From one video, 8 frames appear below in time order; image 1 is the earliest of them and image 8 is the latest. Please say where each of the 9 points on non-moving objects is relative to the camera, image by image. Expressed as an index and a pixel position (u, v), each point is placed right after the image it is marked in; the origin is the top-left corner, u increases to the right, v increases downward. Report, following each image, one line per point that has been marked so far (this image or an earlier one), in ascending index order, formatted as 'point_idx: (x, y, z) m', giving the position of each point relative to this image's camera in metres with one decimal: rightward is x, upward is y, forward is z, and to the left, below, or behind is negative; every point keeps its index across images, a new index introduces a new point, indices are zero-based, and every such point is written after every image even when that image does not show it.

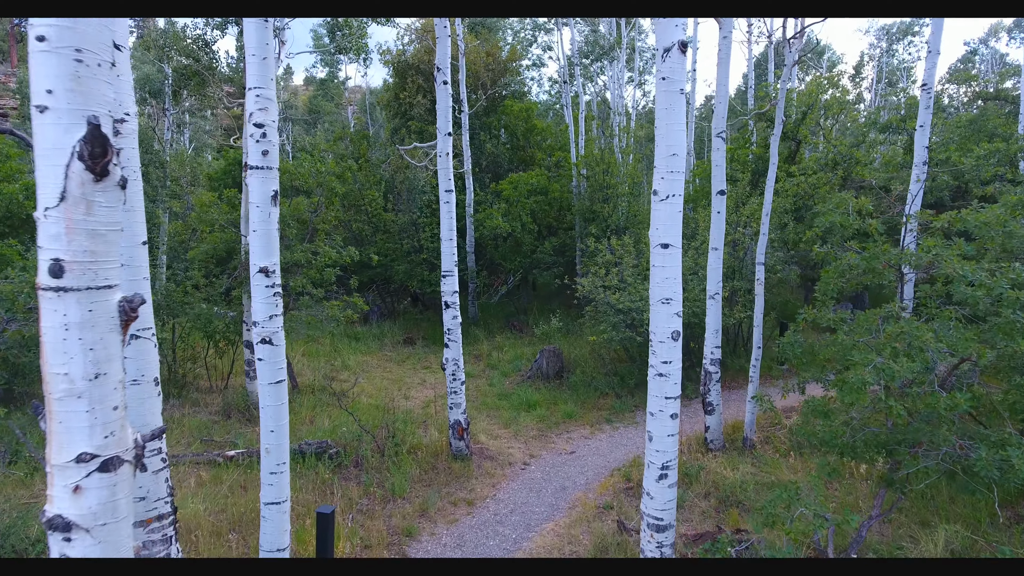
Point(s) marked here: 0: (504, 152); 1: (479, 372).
0: (-0.3, +4.2, +19.2) m
1: (-0.6, -1.6, +11.7) m
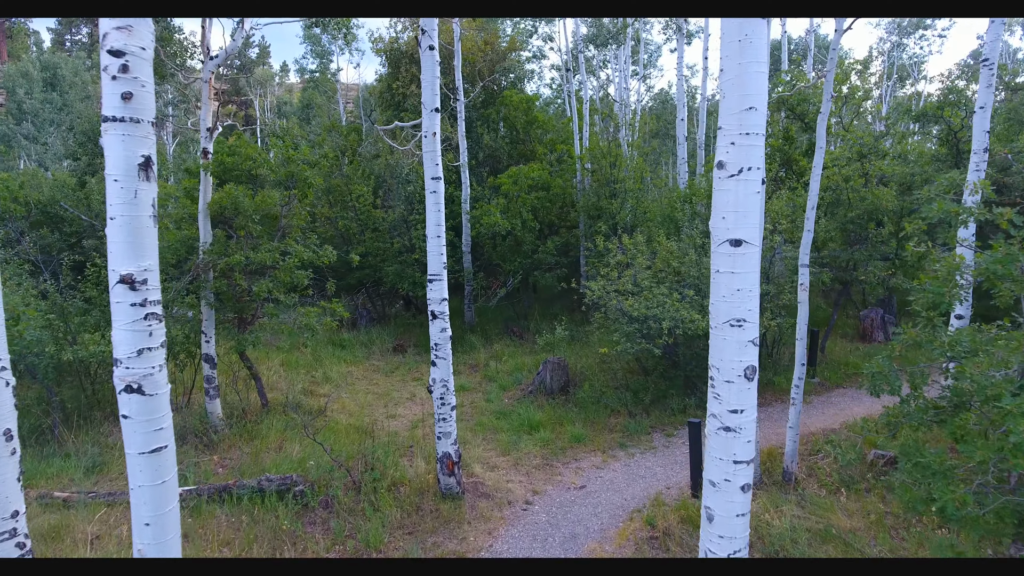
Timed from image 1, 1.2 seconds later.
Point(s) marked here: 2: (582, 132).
0: (-0.3, +4.1, +18.1) m
1: (-0.6, -1.7, +10.5) m
2: (+2.0, +4.5, +18.0) m
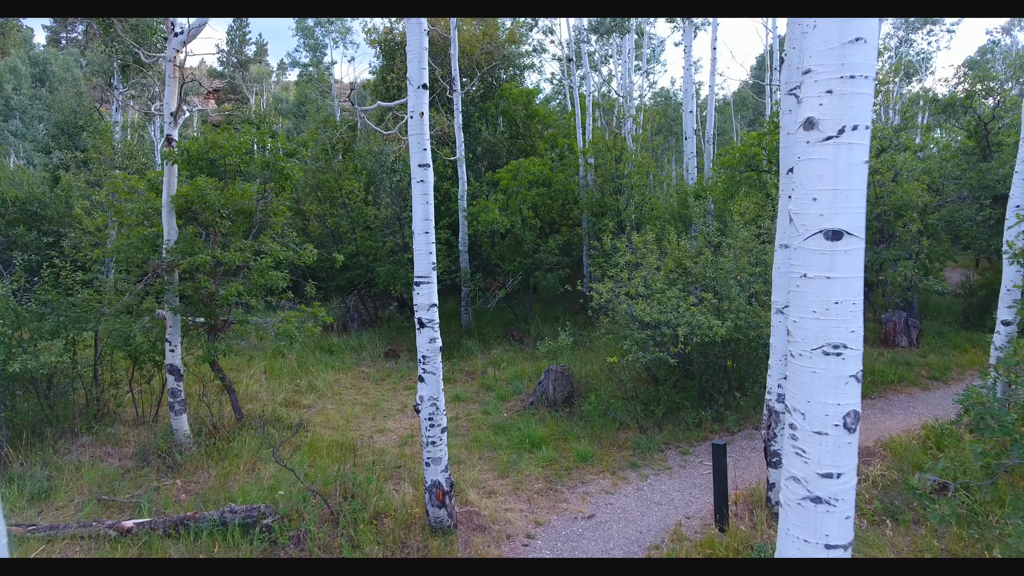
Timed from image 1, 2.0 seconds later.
0: (-0.3, +4.1, +17.3) m
1: (-0.6, -1.7, +9.7) m
2: (+2.0, +4.4, +17.3) m
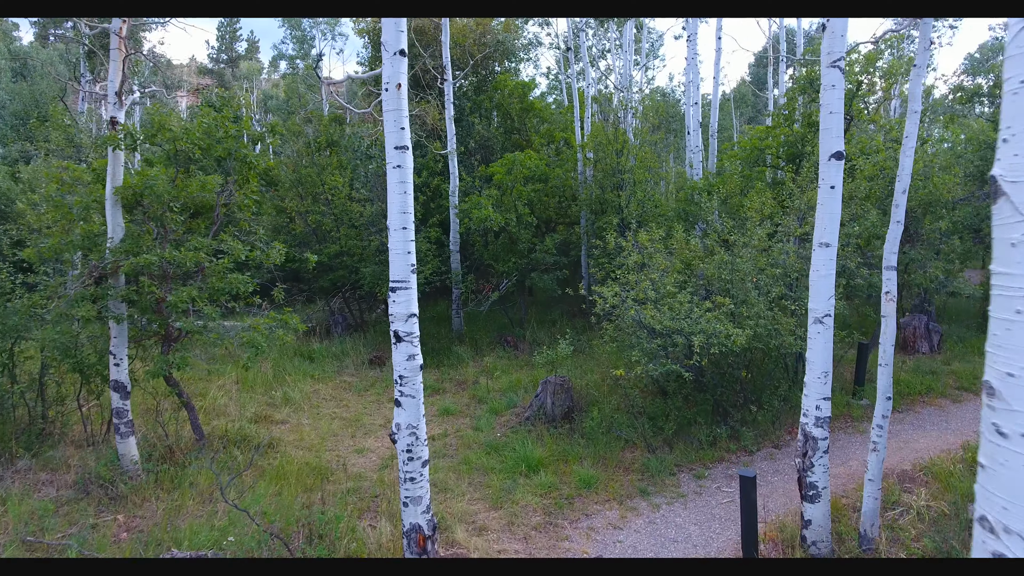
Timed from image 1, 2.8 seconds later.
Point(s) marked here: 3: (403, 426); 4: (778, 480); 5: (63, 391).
0: (-0.4, +4.0, +16.5) m
1: (-0.7, -1.7, +8.9) m
2: (+1.9, +4.4, +16.5) m
3: (-0.8, -1.0, +4.3) m
4: (+2.9, -2.1, +6.6) m
5: (-5.2, -1.2, +7.2) m
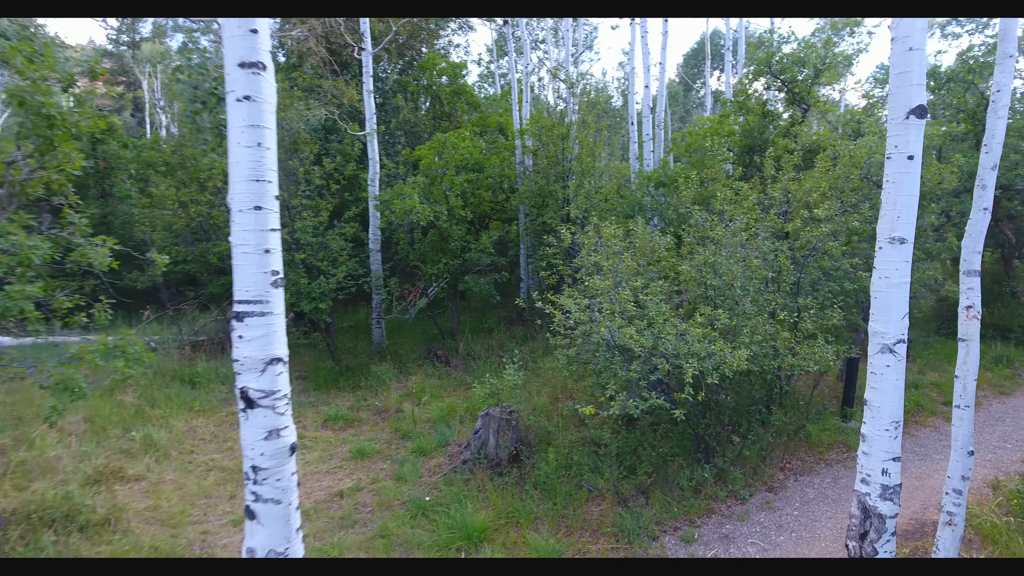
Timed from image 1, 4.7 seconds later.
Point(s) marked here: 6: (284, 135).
0: (-2.1, +4.0, +14.6) m
1: (-1.5, -1.8, +7.1) m
2: (+0.2, +4.3, +14.9) m
3: (-1.0, -1.1, +2.5) m
4: (+2.3, -2.1, +5.2) m
5: (-5.8, -1.3, +4.9) m
6: (-3.8, +2.6, +10.4) m
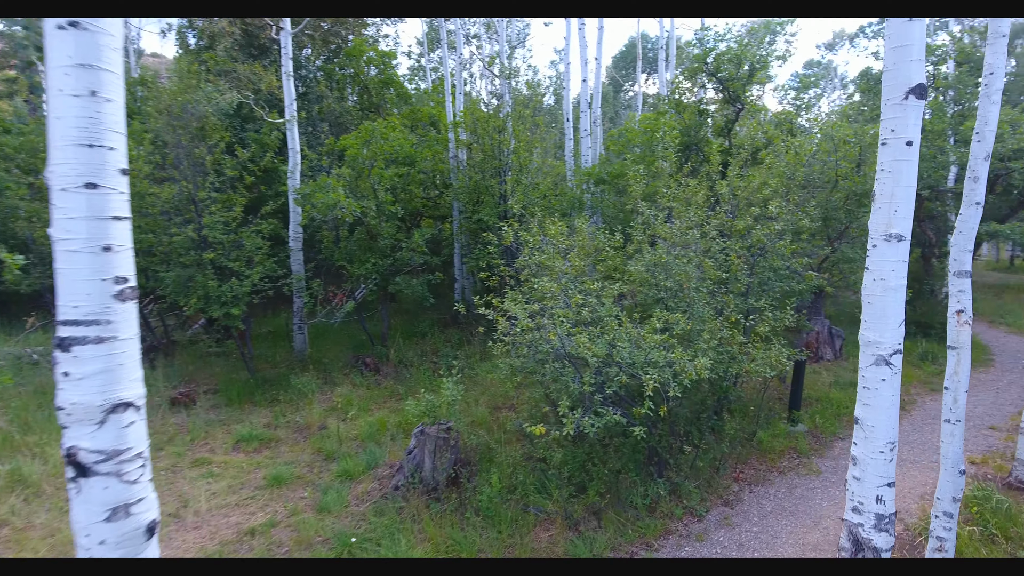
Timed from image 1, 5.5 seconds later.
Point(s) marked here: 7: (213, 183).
0: (-3.6, +3.9, +13.7) m
1: (-2.1, -1.9, +6.3) m
2: (-1.4, +4.3, +14.2) m
3: (-1.2, -1.1, +1.8) m
4: (+1.9, -2.2, +4.9) m
5: (-6.1, -1.4, +3.6) m
6: (-4.8, +2.5, +9.3) m
7: (-4.4, +1.5, +9.1) m
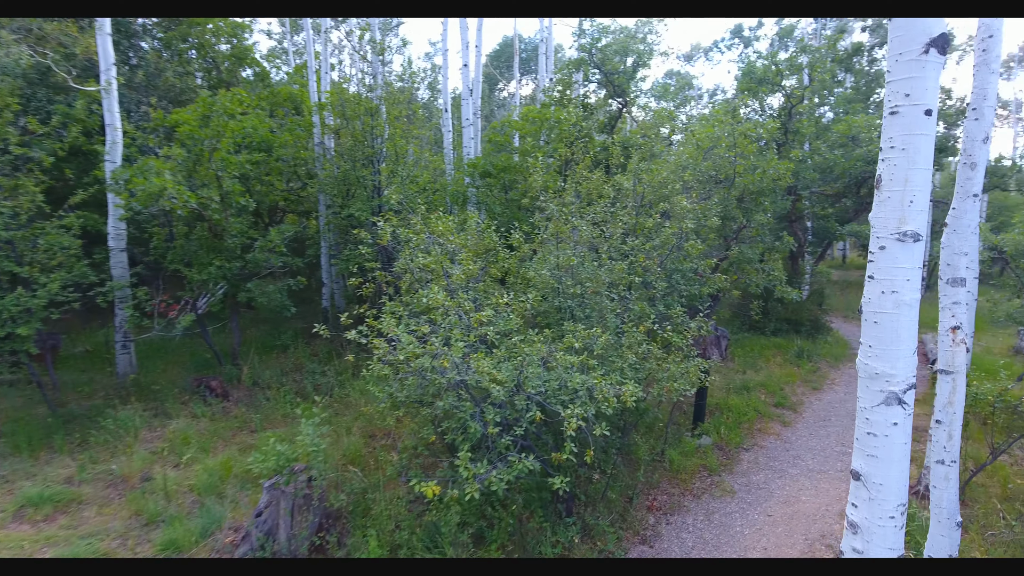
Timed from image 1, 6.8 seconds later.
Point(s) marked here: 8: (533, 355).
0: (-6.1, +3.8, +11.7) m
1: (-3.1, -2.0, +4.7) m
2: (-4.0, +4.2, +12.6) m
3: (-1.2, -1.2, +0.5) m
4: (+1.1, -2.2, +4.1) m
5: (-6.5, -1.5, +1.3) m
6: (-6.4, +2.4, +7.1) m
7: (-5.9, +1.4, +7.1) m
8: (+0.1, -0.4, +4.0) m
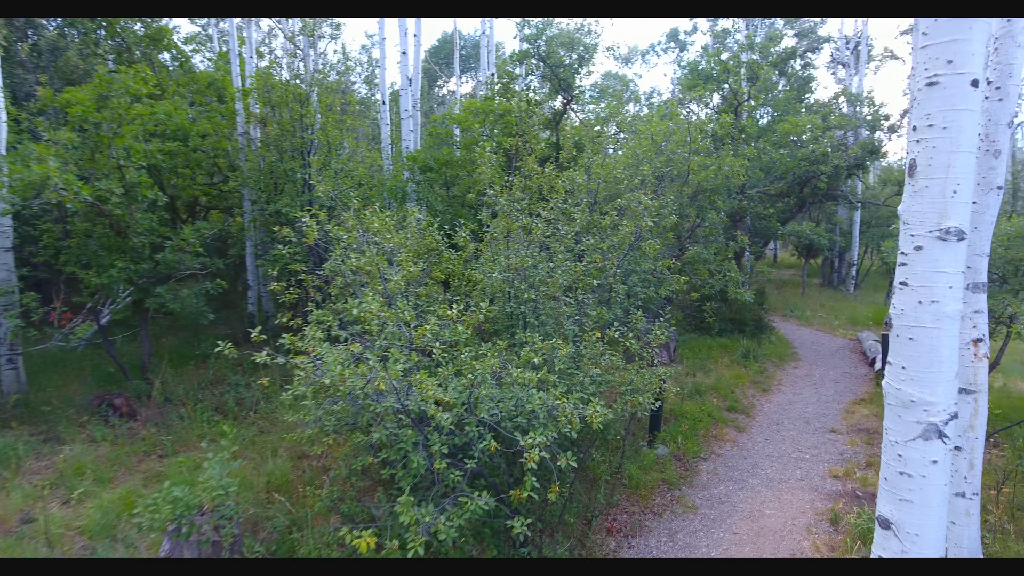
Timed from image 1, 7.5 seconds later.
0: (-7.1, +3.7, +10.5) m
1: (-3.4, -2.0, +3.9) m
2: (-5.1, +4.2, +11.7) m
3: (-1.2, -1.2, -0.1) m
4: (+0.8, -2.2, +3.7) m
5: (-6.5, -1.6, +0.2) m
6: (-6.9, +2.3, +6.0) m
7: (-6.5, +1.3, +5.9) m
8: (-0.2, -0.5, +3.5) m
